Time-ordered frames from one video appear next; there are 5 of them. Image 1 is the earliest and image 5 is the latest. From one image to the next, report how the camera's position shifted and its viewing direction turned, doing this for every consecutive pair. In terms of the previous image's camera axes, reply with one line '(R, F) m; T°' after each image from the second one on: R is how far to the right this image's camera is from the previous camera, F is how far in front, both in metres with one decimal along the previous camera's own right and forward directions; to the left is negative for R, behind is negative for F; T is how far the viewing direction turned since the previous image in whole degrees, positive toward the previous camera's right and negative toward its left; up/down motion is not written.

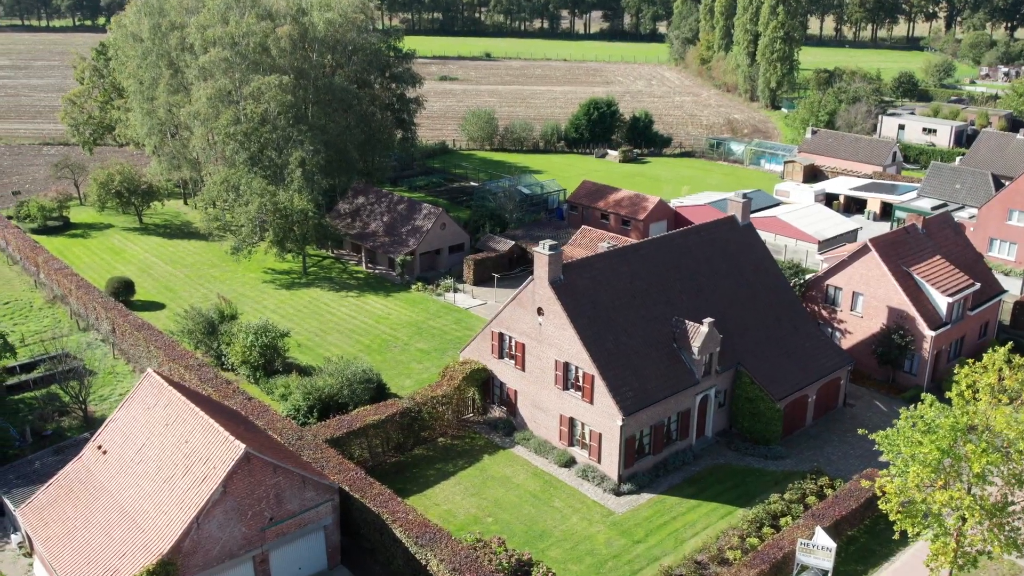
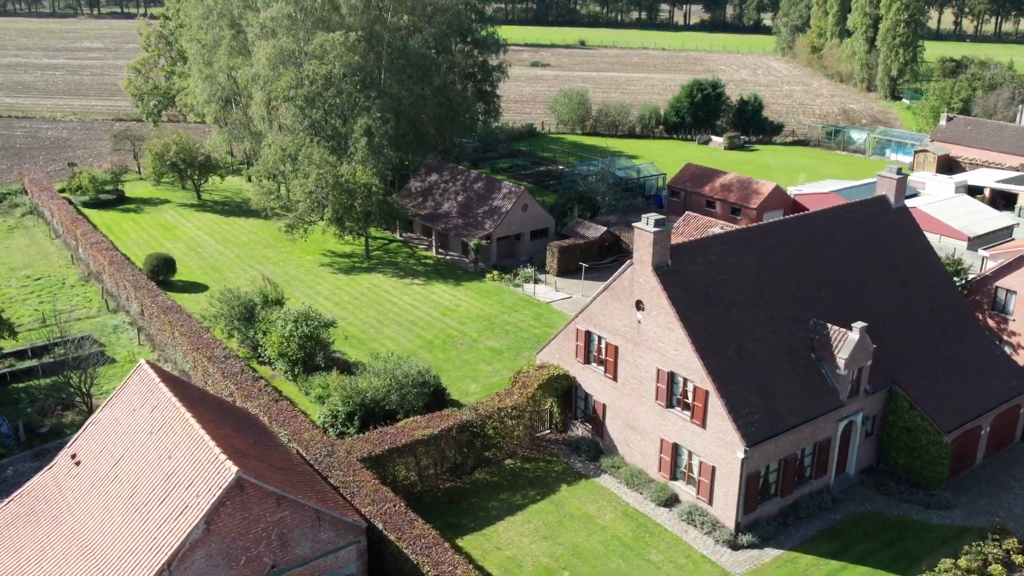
(-0.1, +7.5) m; -5°
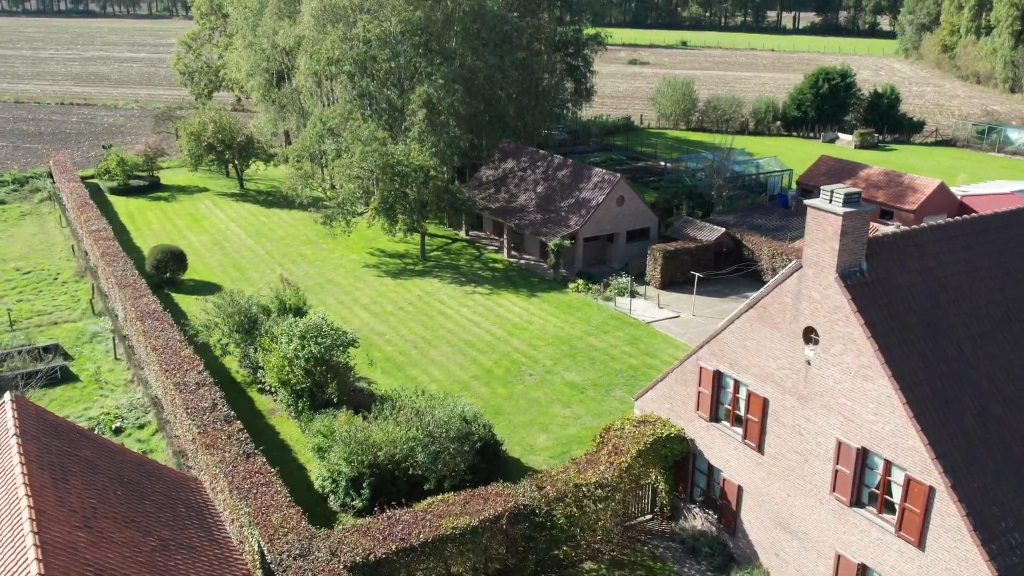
(0.0, +10.2) m; -5°
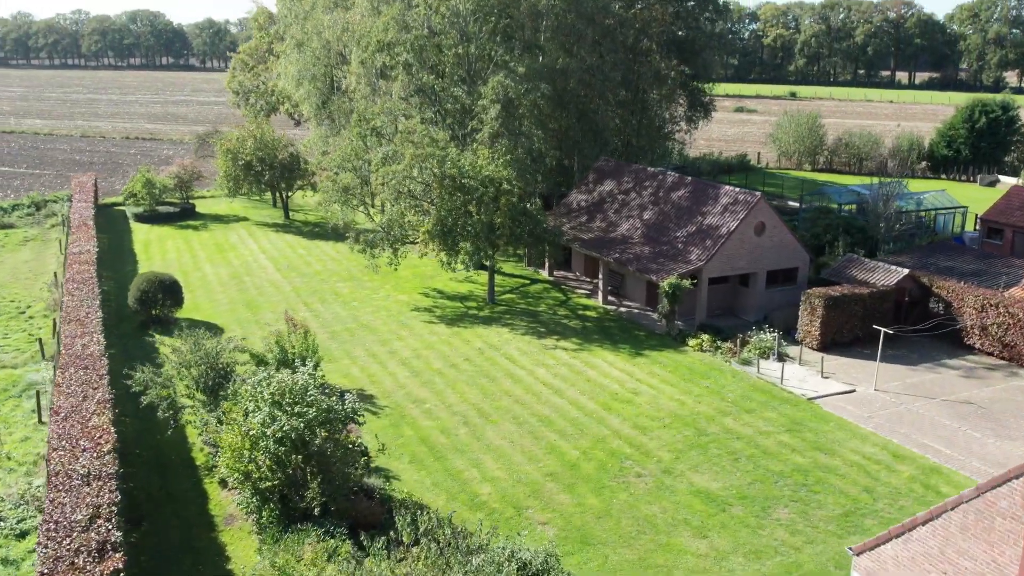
(-0.3, +10.0) m; -5°
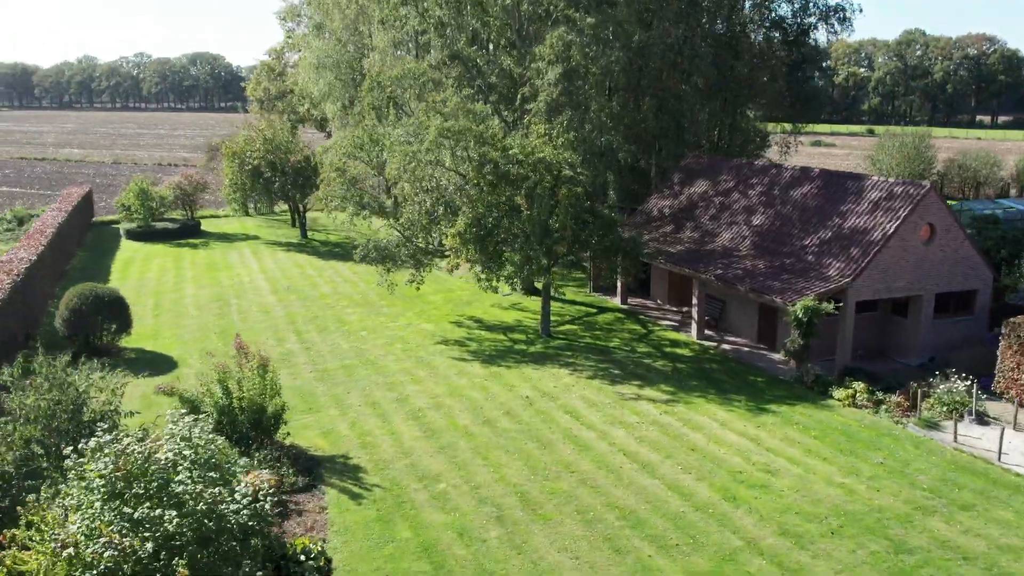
(-0.1, +8.1) m; -3°
